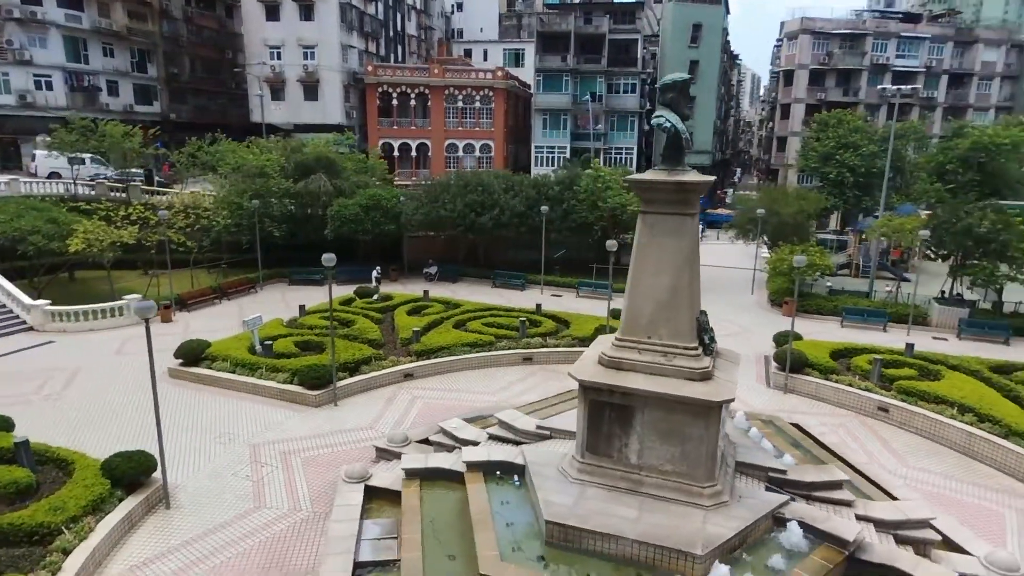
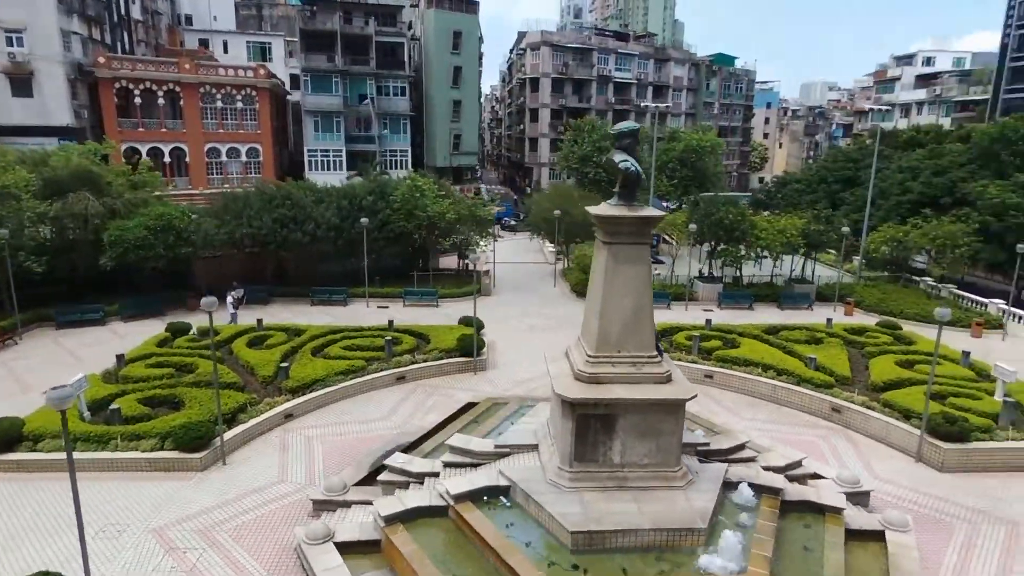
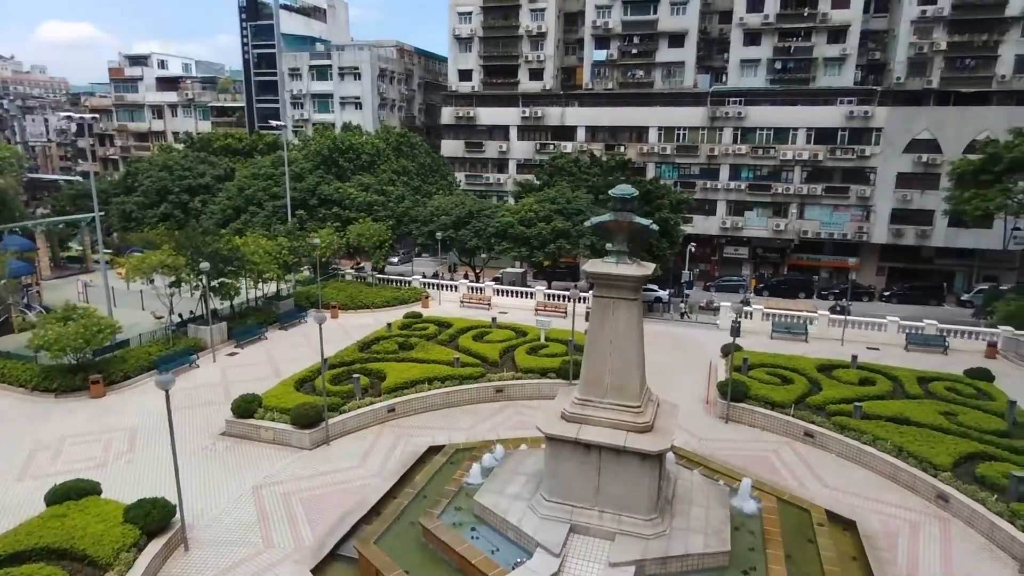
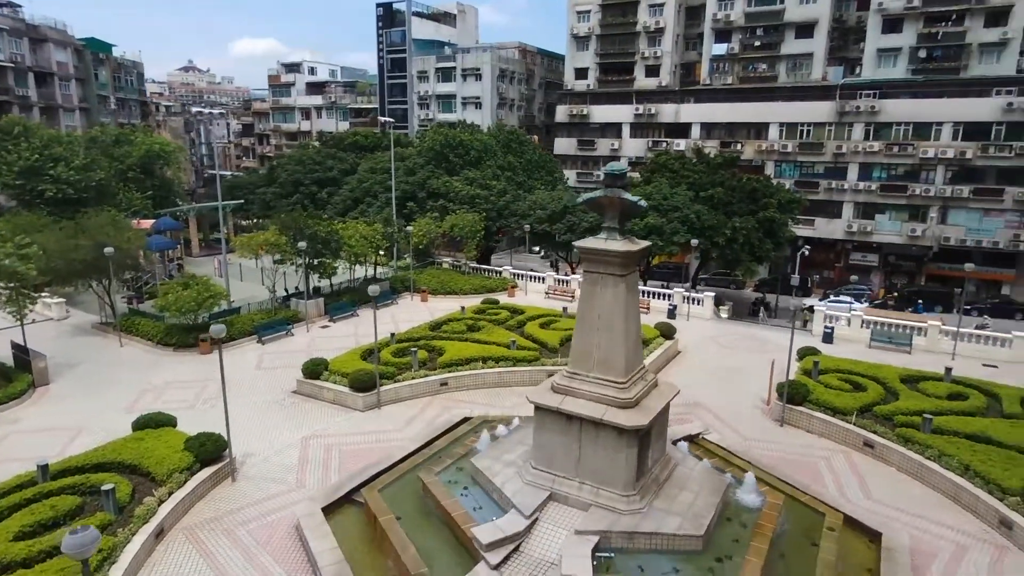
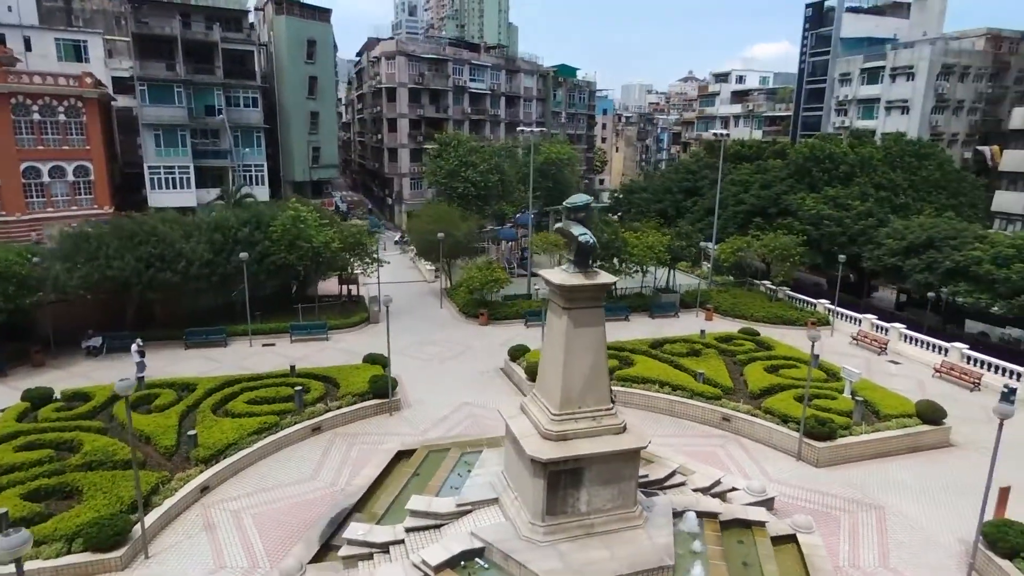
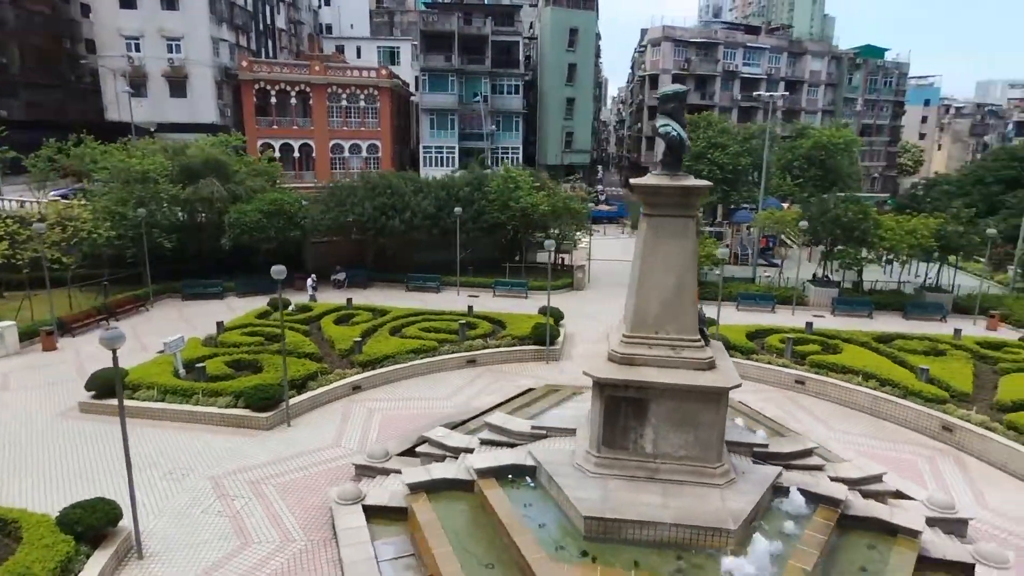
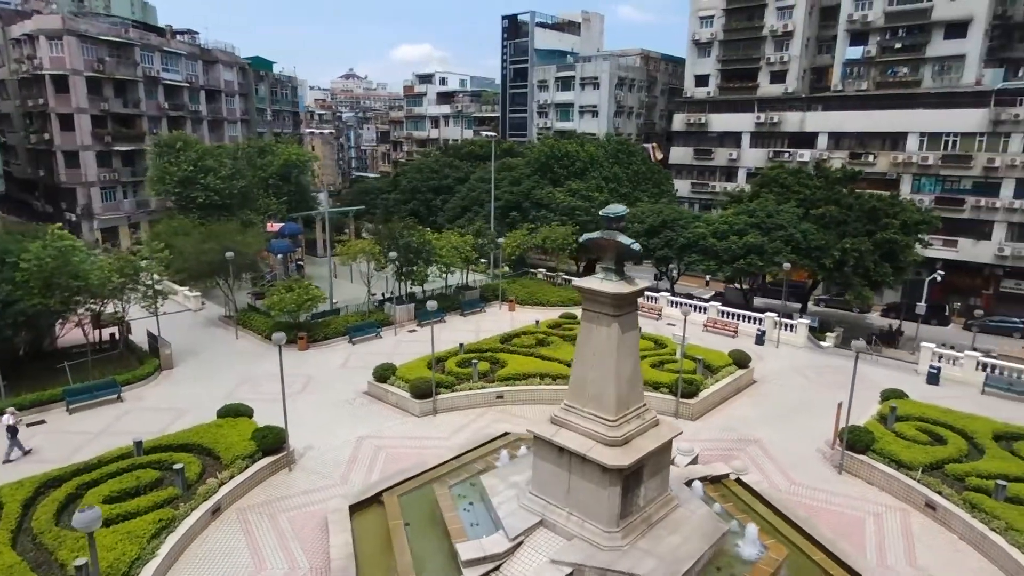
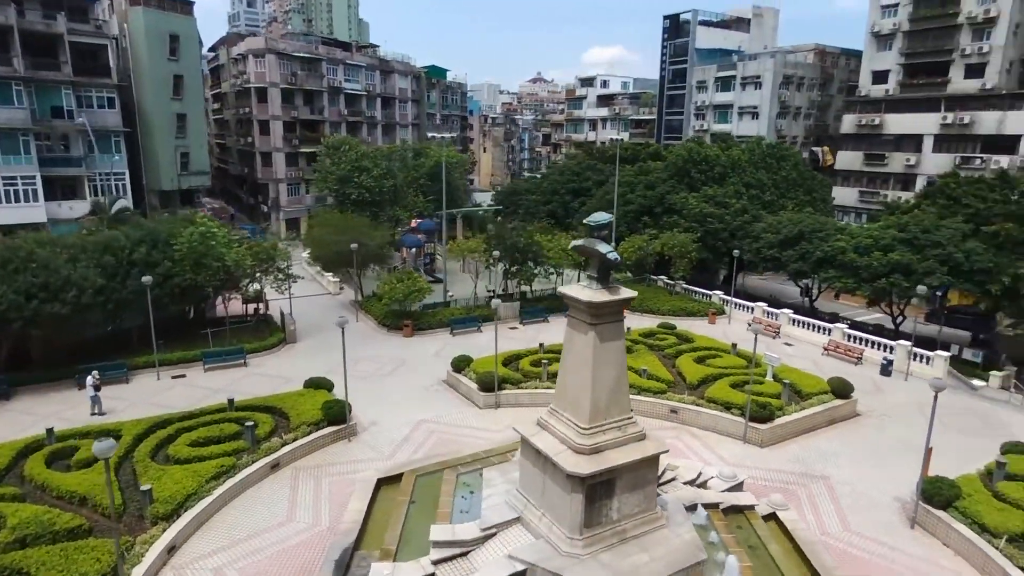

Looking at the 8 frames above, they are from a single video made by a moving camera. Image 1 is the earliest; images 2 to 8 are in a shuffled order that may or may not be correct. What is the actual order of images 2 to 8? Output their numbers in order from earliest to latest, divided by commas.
6, 2, 5, 8, 7, 4, 3
